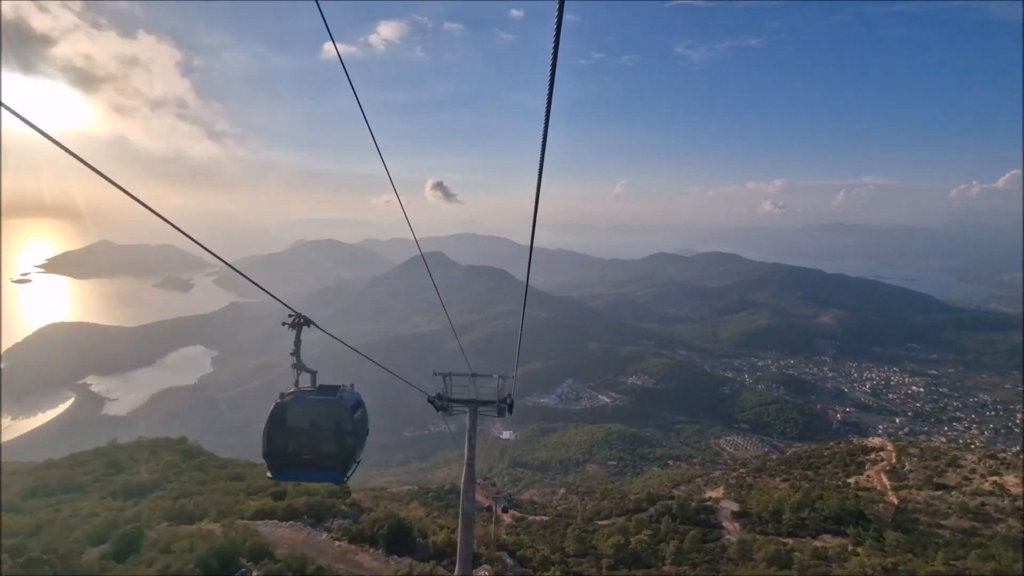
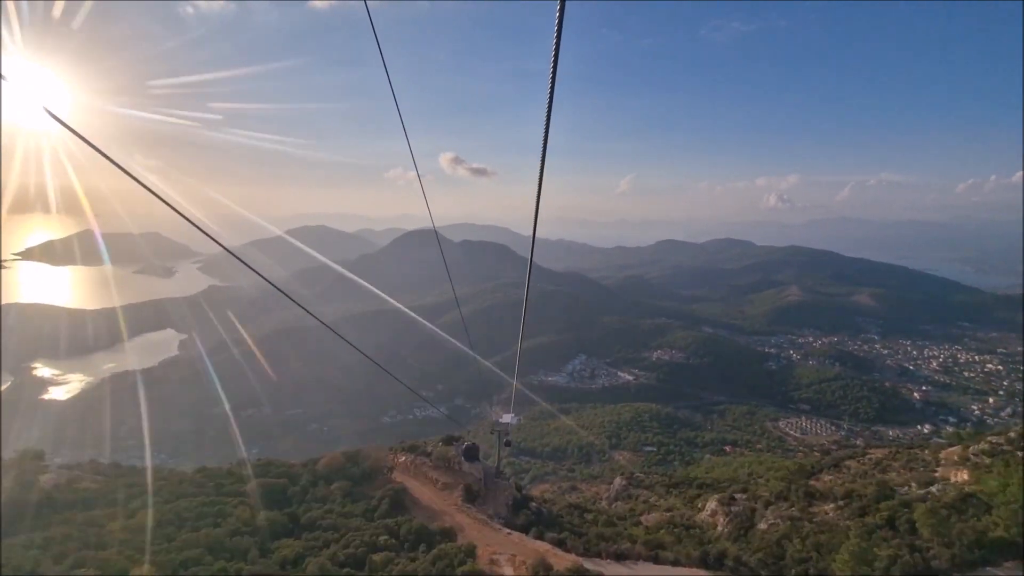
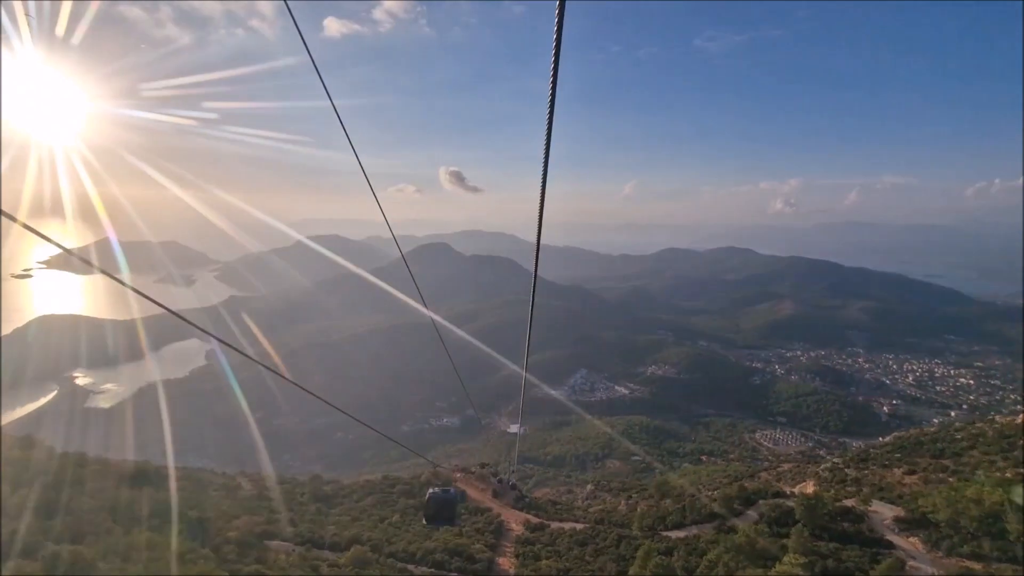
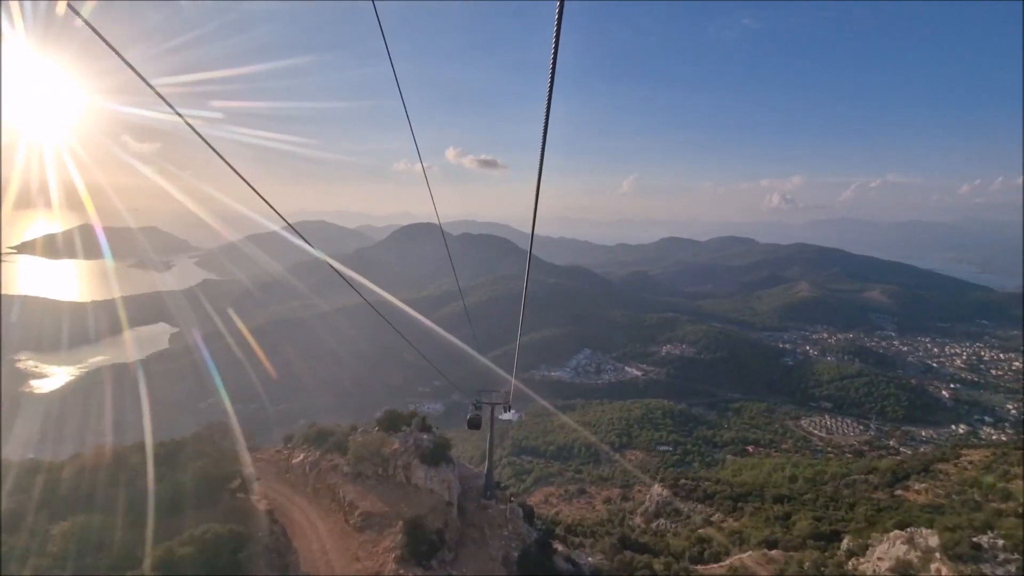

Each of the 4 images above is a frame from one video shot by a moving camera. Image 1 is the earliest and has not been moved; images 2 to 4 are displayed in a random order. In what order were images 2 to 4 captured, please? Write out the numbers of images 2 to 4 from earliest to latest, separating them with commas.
3, 2, 4
